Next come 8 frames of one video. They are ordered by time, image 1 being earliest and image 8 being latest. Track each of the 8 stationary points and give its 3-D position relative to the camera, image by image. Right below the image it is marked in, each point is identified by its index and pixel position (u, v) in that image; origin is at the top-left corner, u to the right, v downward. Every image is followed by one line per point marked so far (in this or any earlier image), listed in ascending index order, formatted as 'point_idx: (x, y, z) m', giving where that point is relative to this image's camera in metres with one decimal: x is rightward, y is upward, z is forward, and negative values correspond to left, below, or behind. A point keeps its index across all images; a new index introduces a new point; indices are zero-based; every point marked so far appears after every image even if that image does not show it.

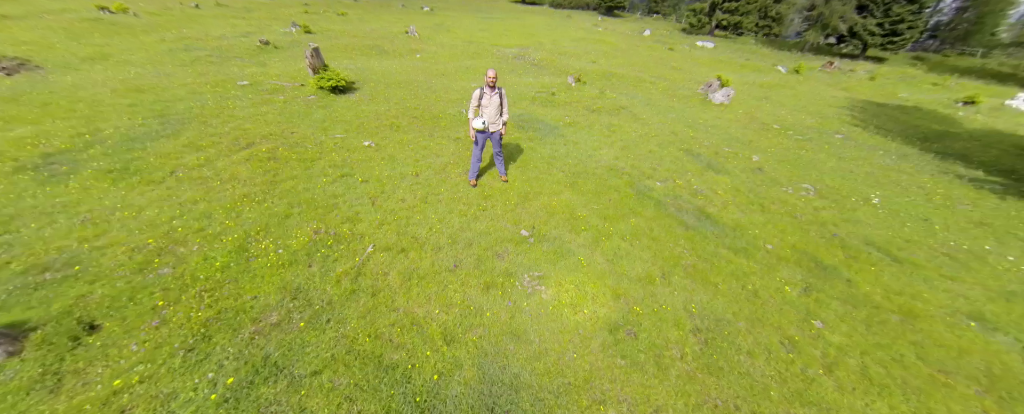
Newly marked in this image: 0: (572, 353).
0: (+0.7, -1.7, +3.5) m
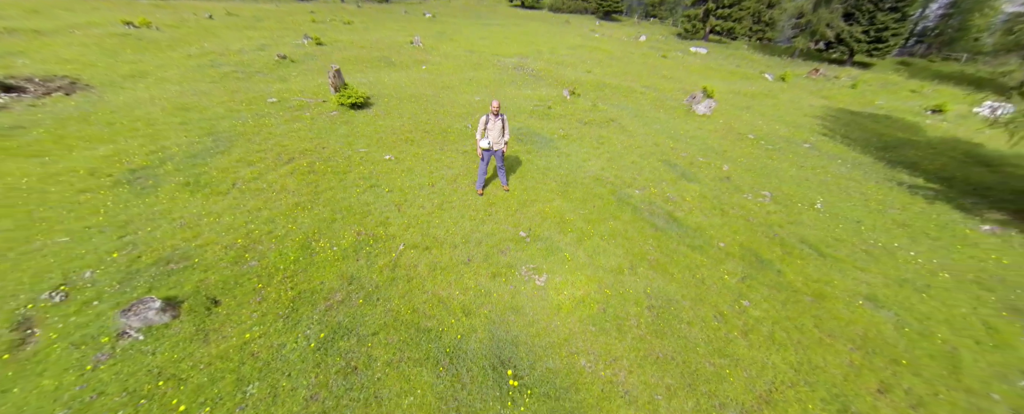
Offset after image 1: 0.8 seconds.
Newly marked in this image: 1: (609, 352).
0: (+0.7, -1.9, +4.7) m
1: (+1.5, -2.2, +4.4) m
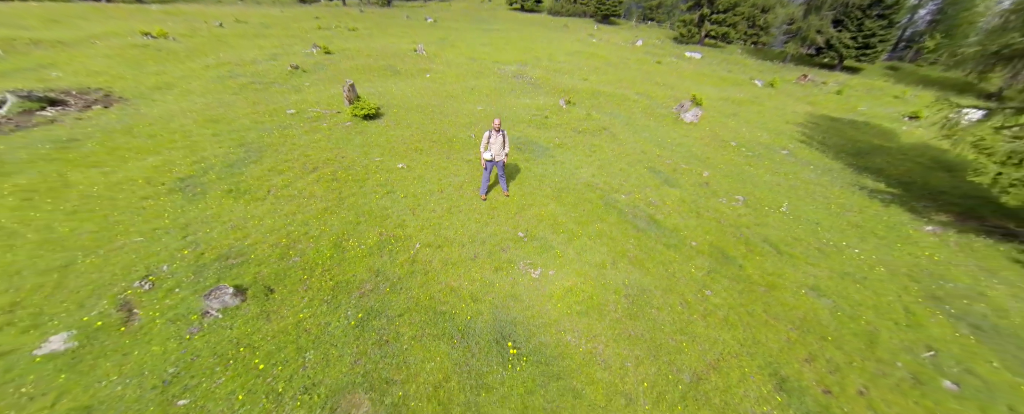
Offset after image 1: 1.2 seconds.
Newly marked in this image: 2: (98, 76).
0: (+0.7, -2.0, +5.8) m
1: (+1.5, -2.3, +5.4) m
2: (-21.2, +6.8, +14.7) m
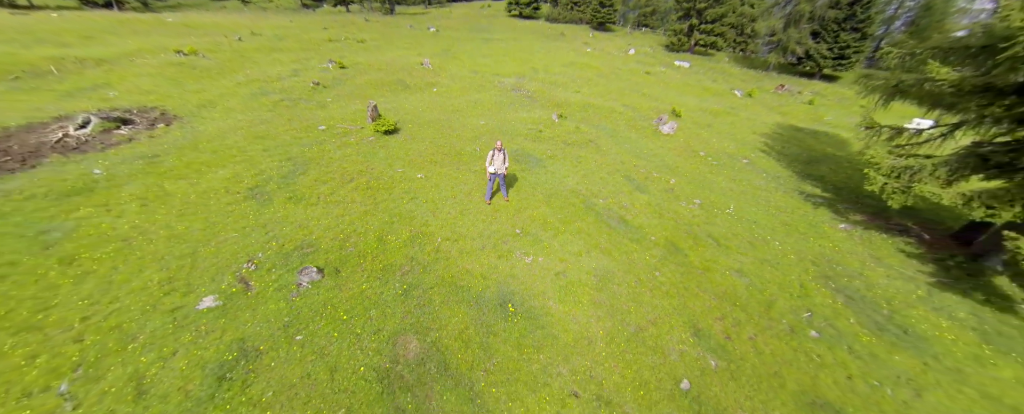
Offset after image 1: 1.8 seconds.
0: (+0.7, -2.1, +7.9) m
1: (+1.4, -2.4, +7.6) m
2: (-21.3, +6.6, +16.8) m
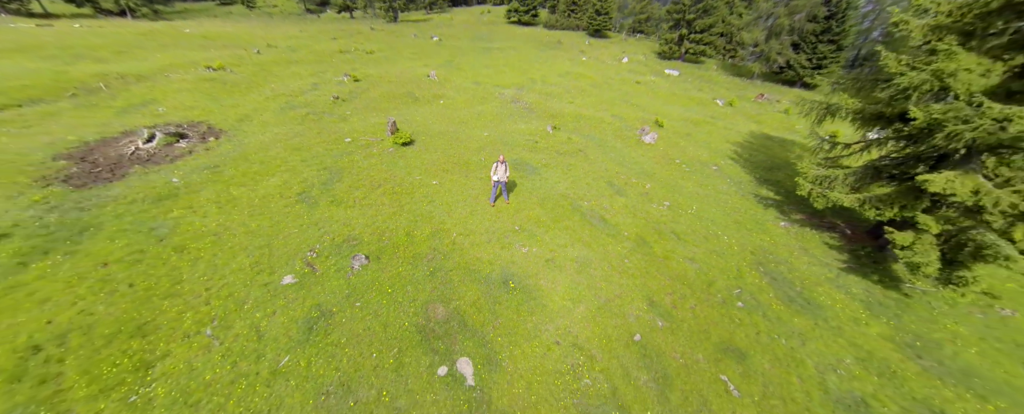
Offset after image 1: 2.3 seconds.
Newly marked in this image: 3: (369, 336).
0: (+0.7, -2.1, +10.2) m
1: (+1.4, -2.4, +9.9) m
2: (-21.3, +6.5, +19.1) m
3: (-3.7, -3.3, +7.6) m
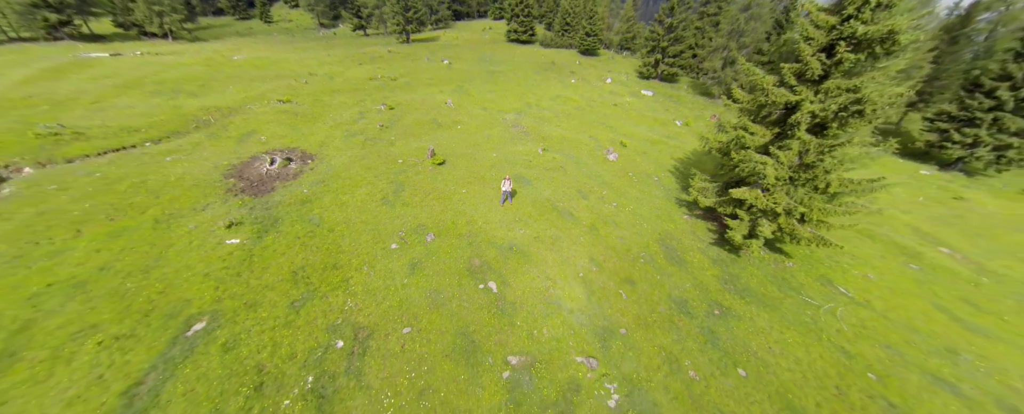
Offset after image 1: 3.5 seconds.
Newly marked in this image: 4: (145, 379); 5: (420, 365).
0: (+0.9, -2.1, +17.7) m
1: (+1.6, -2.4, +17.3) m
2: (-21.2, +6.4, +26.5) m
3: (-3.6, -3.3, +15.0) m
4: (-12.2, -5.7, +9.7) m
5: (-3.4, -5.9, +10.8) m
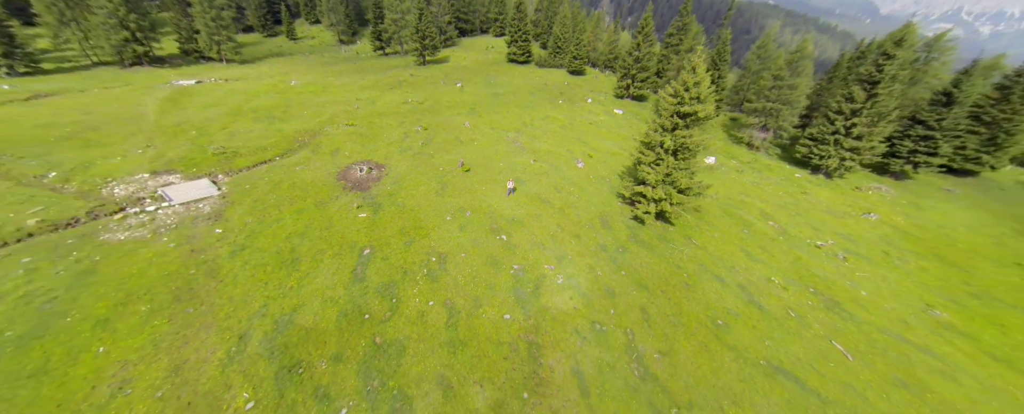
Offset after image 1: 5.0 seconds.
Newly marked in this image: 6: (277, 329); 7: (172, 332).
0: (+1.0, -1.1, +30.3) m
1: (+1.8, -1.4, +30.0) m
2: (-21.1, +7.5, +39.0) m
3: (-3.4, -2.3, +27.7) m
4: (-12.0, -4.7, +22.3) m
5: (-3.2, -4.9, +23.5) m
6: (-14.4, -7.5, +17.7) m
7: (-19.9, -7.3, +16.9) m
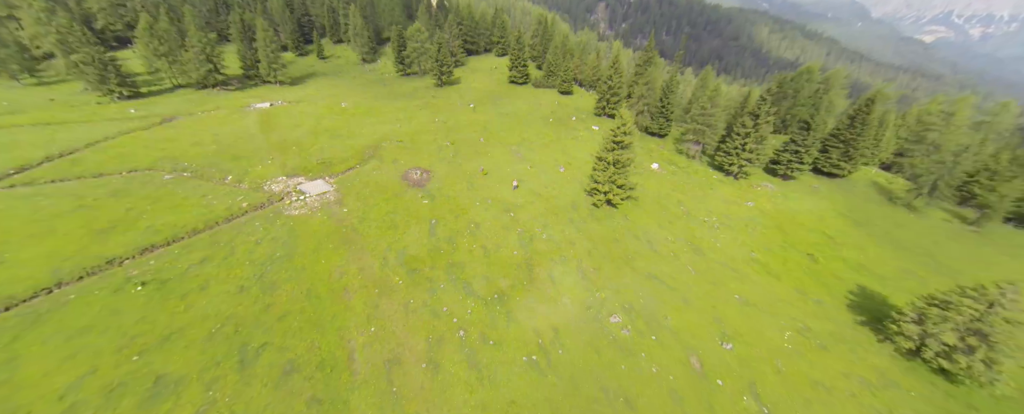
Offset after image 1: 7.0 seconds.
0: (+1.7, +0.4, +47.7) m
1: (+2.4, +0.2, +47.4) m
2: (-20.4, +9.0, +56.3) m
3: (-2.7, -0.7, +45.0) m
4: (-11.3, -3.1, +39.6) m
5: (-2.5, -3.3, +40.8) m
6: (-13.7, -5.9, +35.0) m
7: (-19.2, -5.8, +34.2) m
